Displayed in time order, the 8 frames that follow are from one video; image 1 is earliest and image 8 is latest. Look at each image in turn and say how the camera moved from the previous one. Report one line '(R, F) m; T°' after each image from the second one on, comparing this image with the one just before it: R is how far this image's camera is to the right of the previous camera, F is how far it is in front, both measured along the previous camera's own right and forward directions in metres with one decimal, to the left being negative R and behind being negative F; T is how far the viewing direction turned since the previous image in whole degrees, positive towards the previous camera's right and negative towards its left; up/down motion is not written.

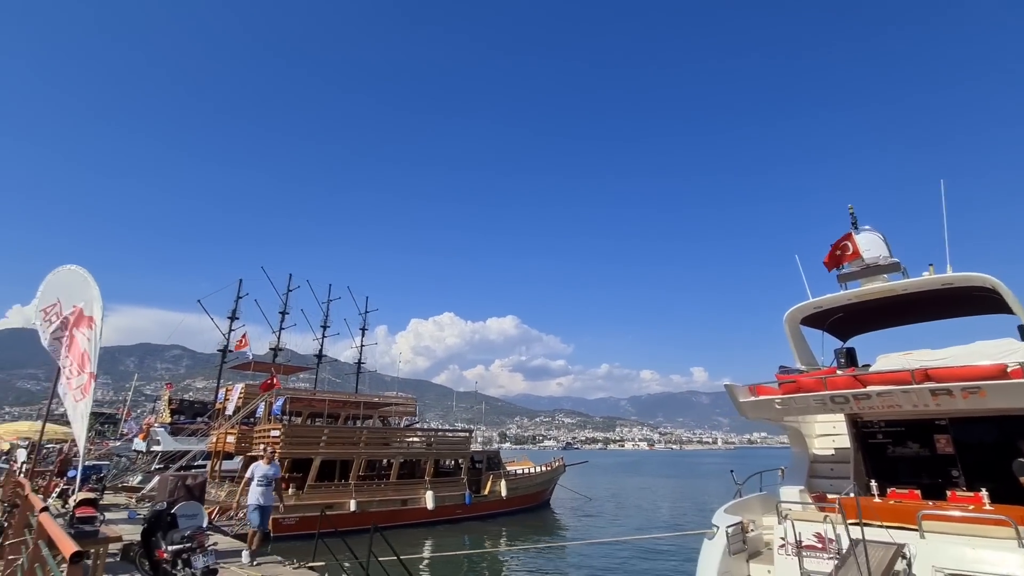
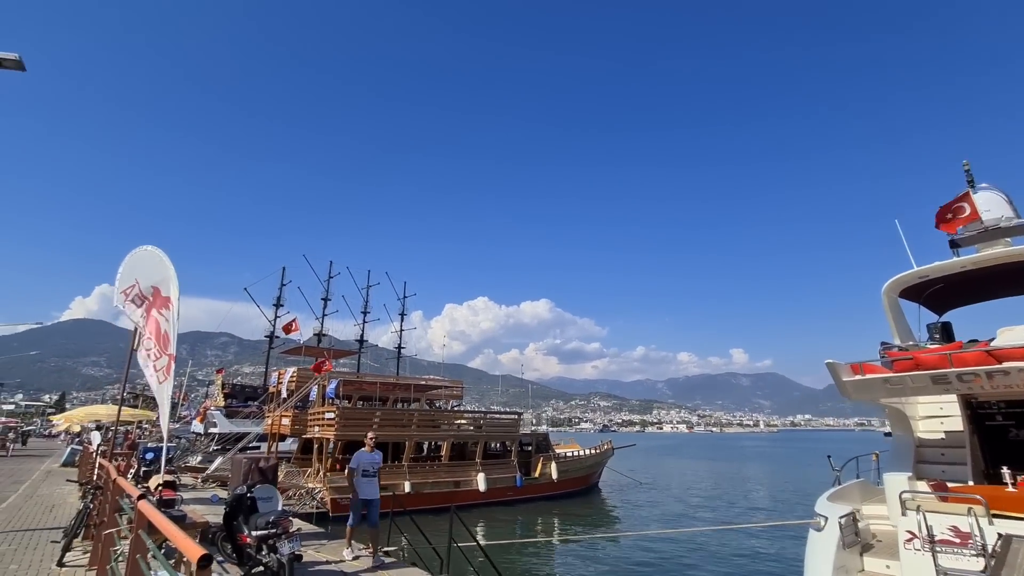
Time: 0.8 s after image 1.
(-0.7, +0.5) m; -4°
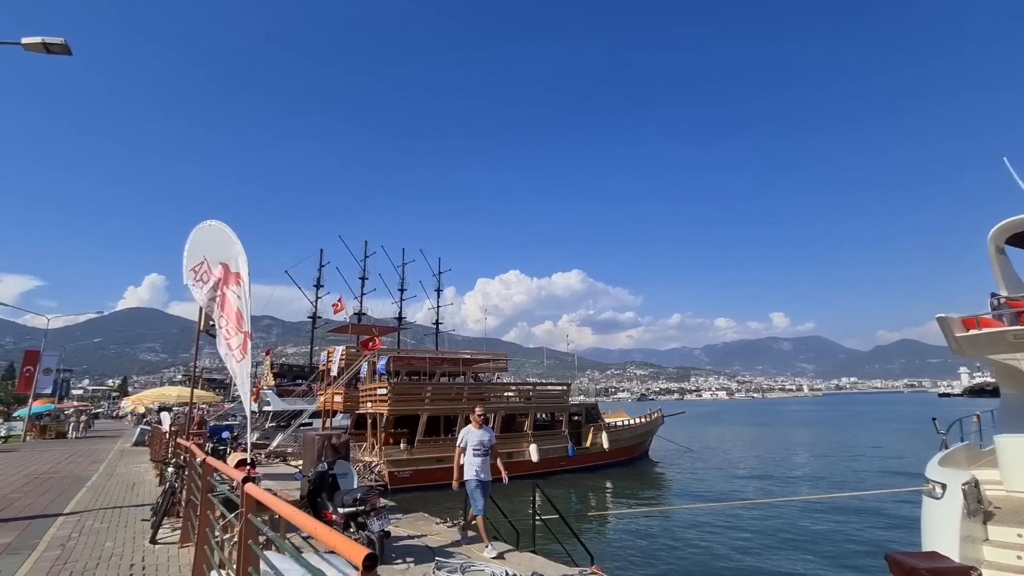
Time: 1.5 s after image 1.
(-0.6, +0.4) m; -4°
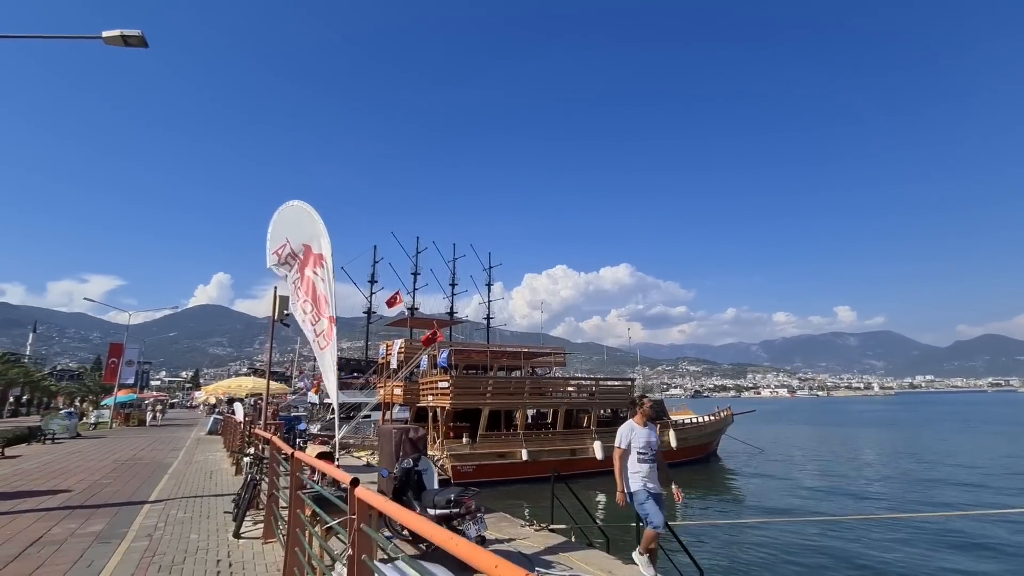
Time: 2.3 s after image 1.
(-0.6, +0.6) m; -5°
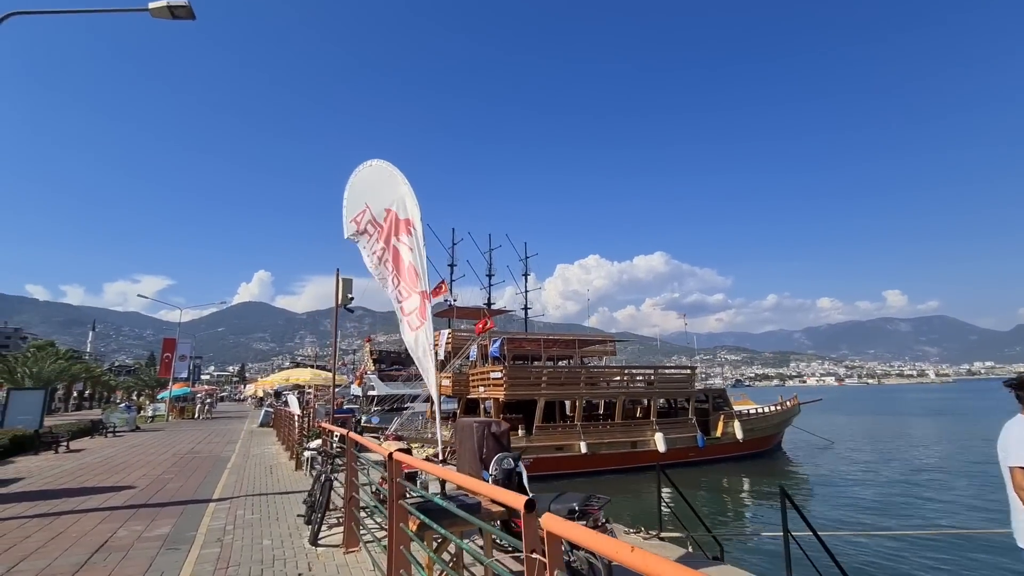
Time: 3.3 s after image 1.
(-0.8, +0.9) m; -4°
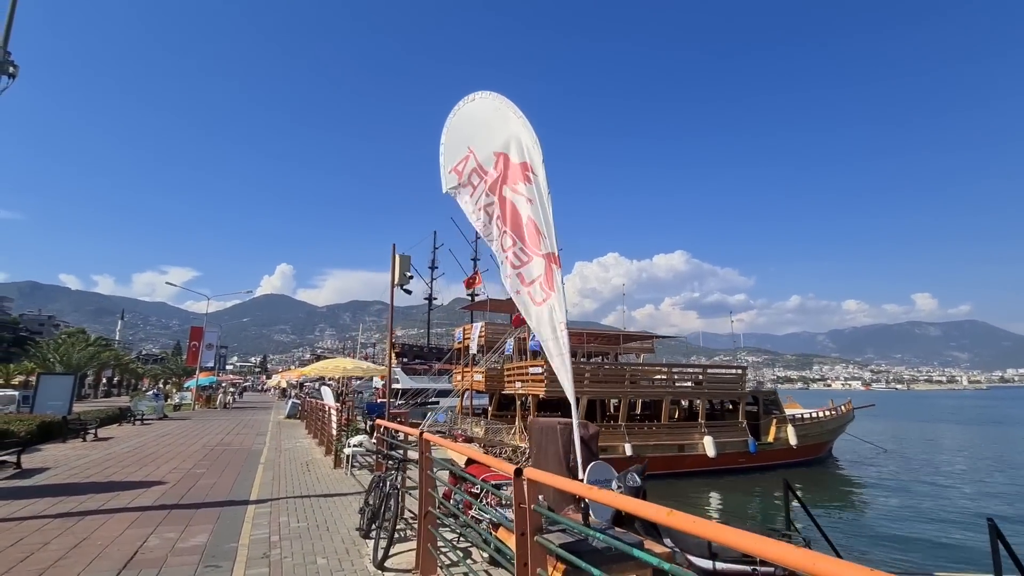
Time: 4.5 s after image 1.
(-0.9, +1.1) m; -2°
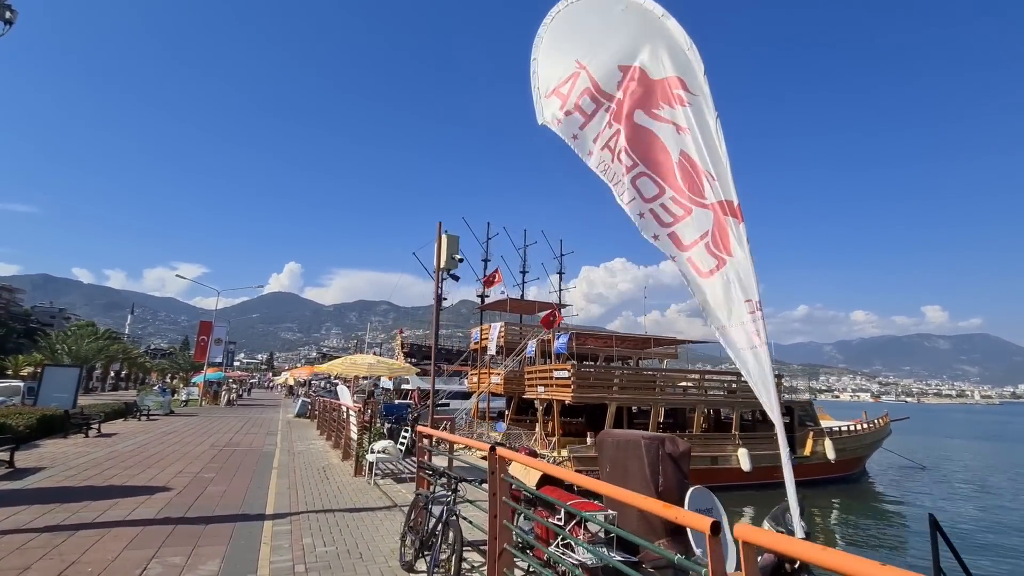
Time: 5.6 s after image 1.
(-0.7, +1.0) m; -1°
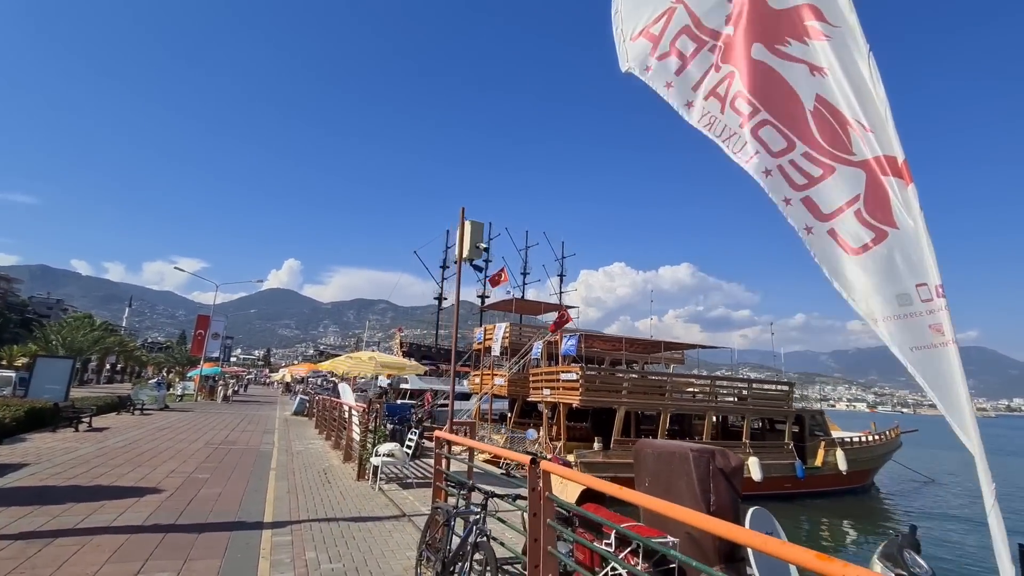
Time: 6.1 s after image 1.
(-0.3, +0.5) m; 0°
